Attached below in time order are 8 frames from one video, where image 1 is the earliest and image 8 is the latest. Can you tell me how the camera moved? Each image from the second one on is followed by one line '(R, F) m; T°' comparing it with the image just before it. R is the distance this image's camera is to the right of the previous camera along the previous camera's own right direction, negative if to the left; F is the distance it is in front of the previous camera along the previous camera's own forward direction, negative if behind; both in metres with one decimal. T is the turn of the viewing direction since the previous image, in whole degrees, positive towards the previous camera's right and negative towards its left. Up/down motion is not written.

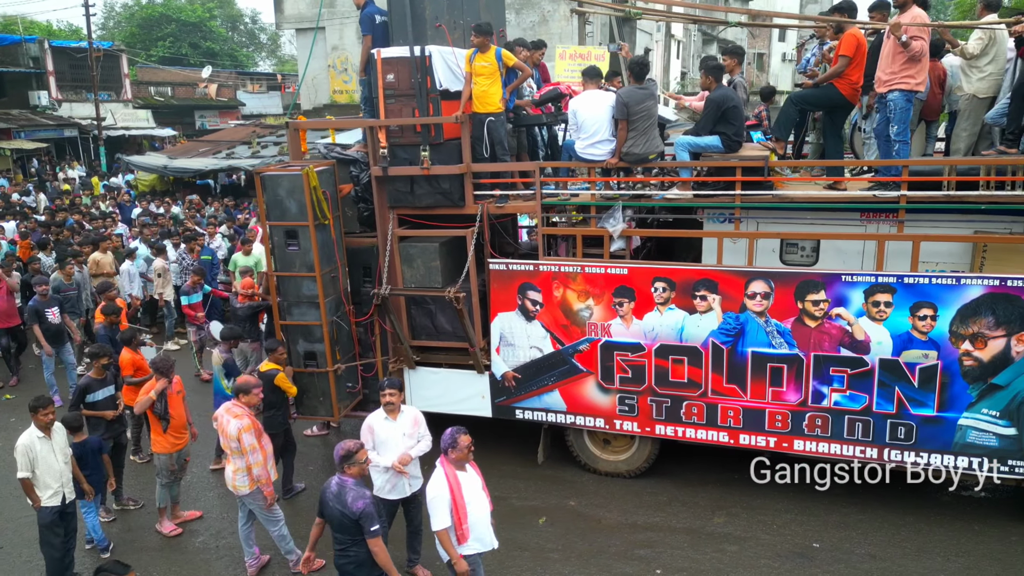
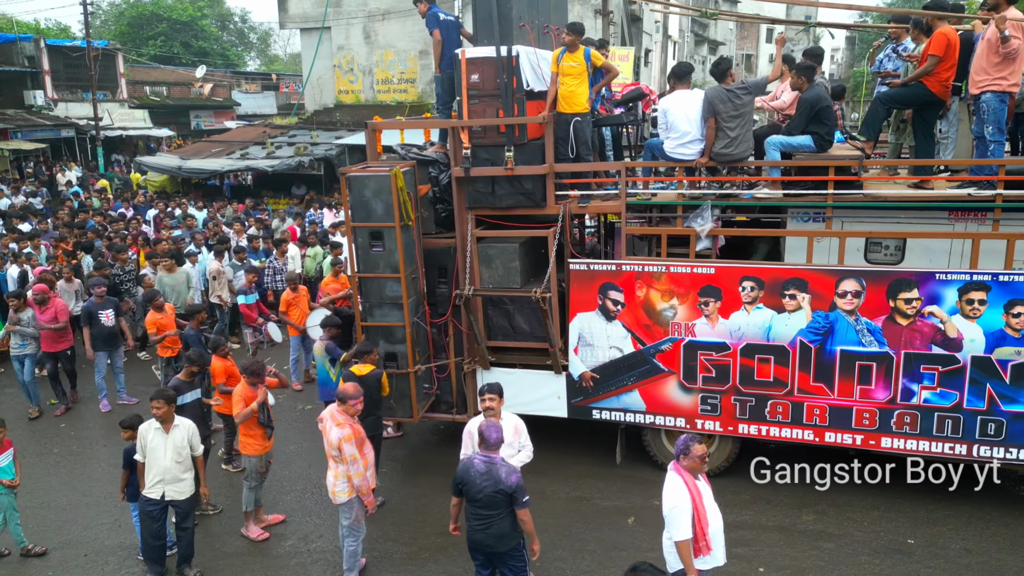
(-0.9, 0.0) m; +1°
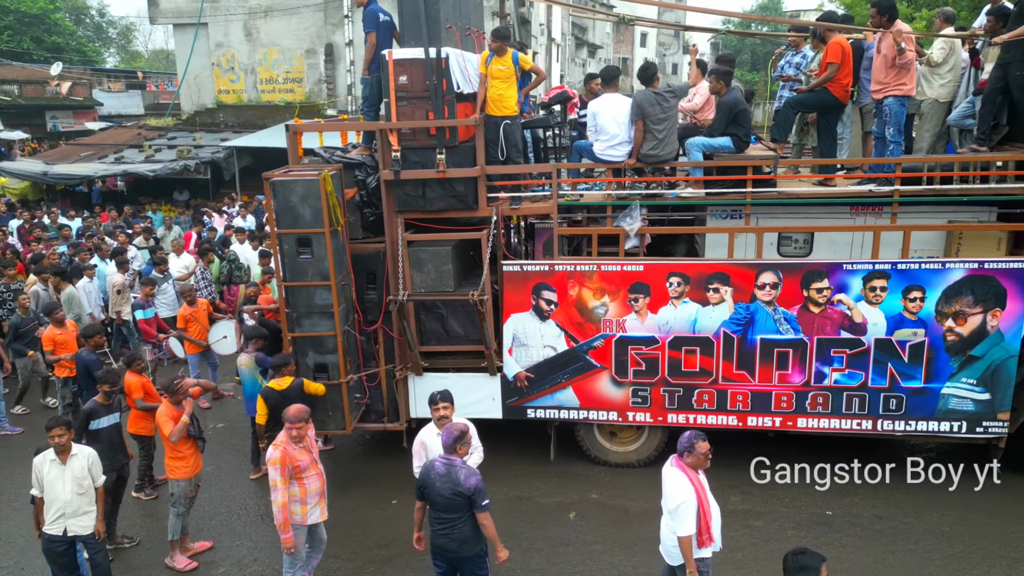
(-0.4, 0.0) m; +9°
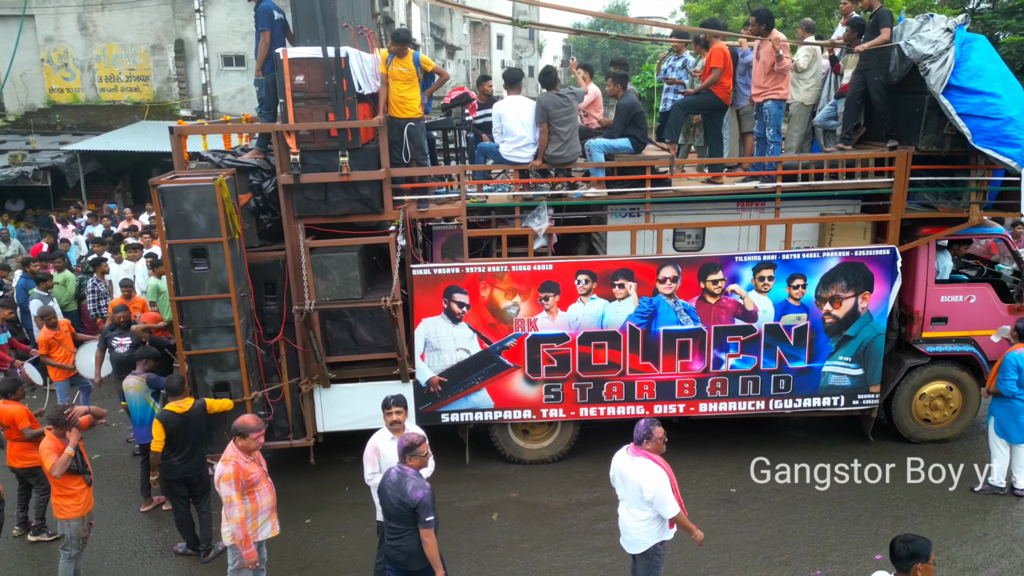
(-0.4, +0.1) m; +11°
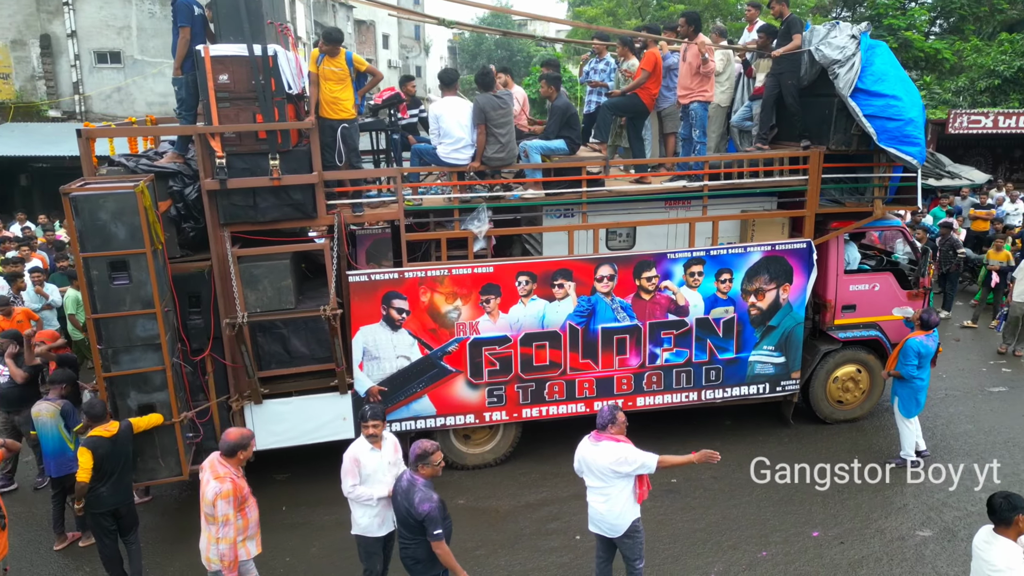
(-0.4, +0.1) m; +9°
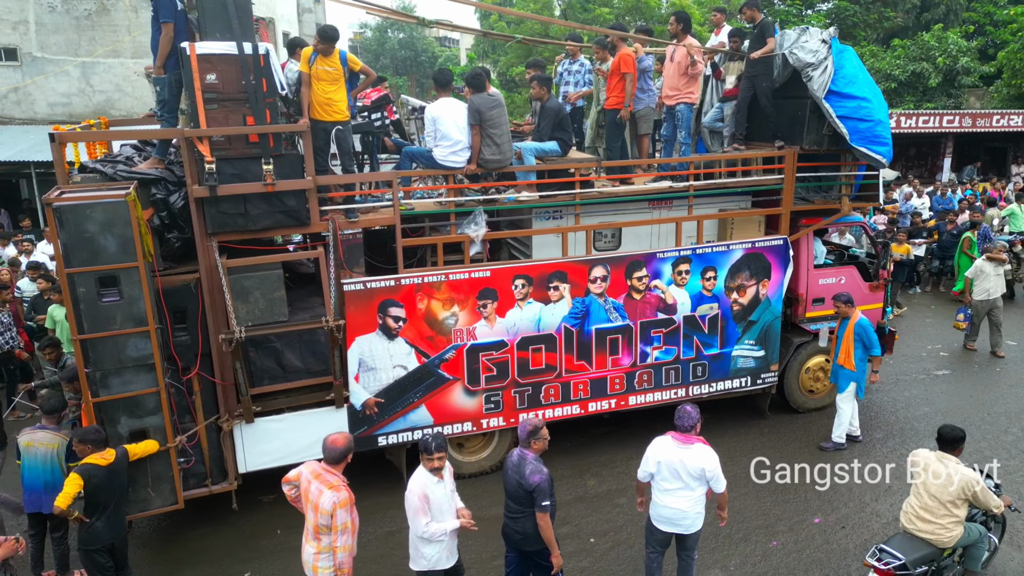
(-0.8, +0.1) m; +7°
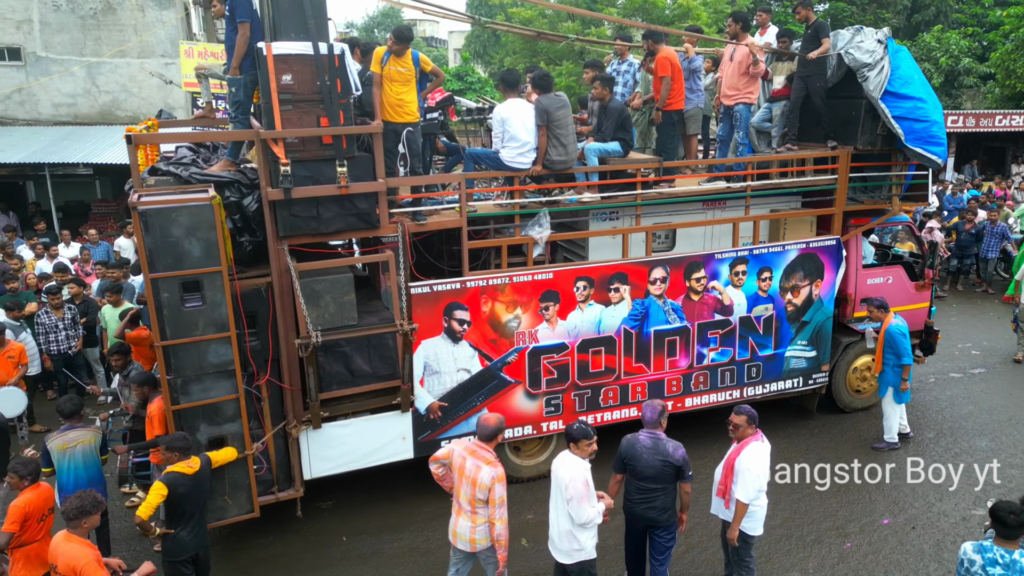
(-0.7, +0.1) m; +1°
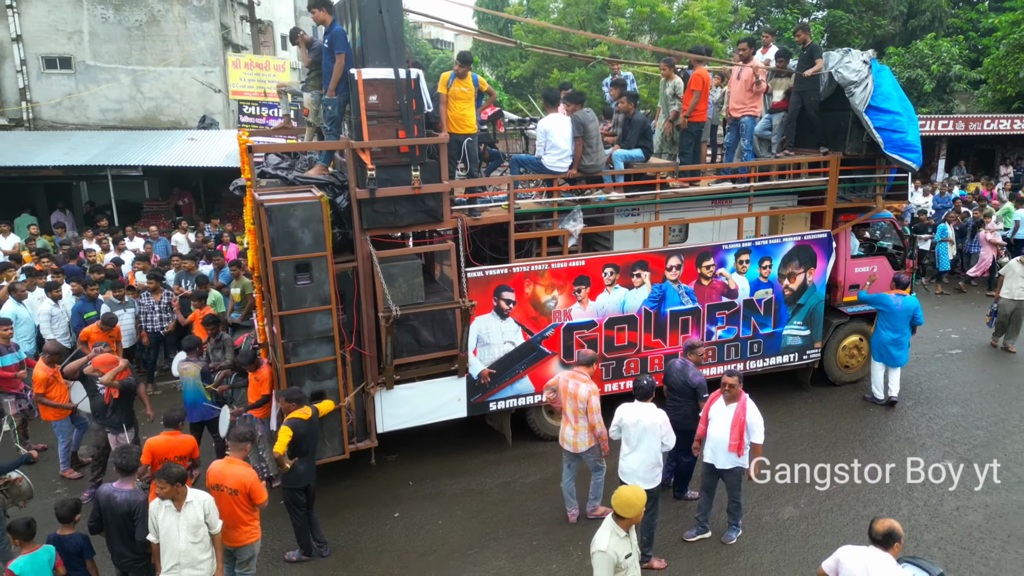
(-0.4, -1.2) m; 0°
